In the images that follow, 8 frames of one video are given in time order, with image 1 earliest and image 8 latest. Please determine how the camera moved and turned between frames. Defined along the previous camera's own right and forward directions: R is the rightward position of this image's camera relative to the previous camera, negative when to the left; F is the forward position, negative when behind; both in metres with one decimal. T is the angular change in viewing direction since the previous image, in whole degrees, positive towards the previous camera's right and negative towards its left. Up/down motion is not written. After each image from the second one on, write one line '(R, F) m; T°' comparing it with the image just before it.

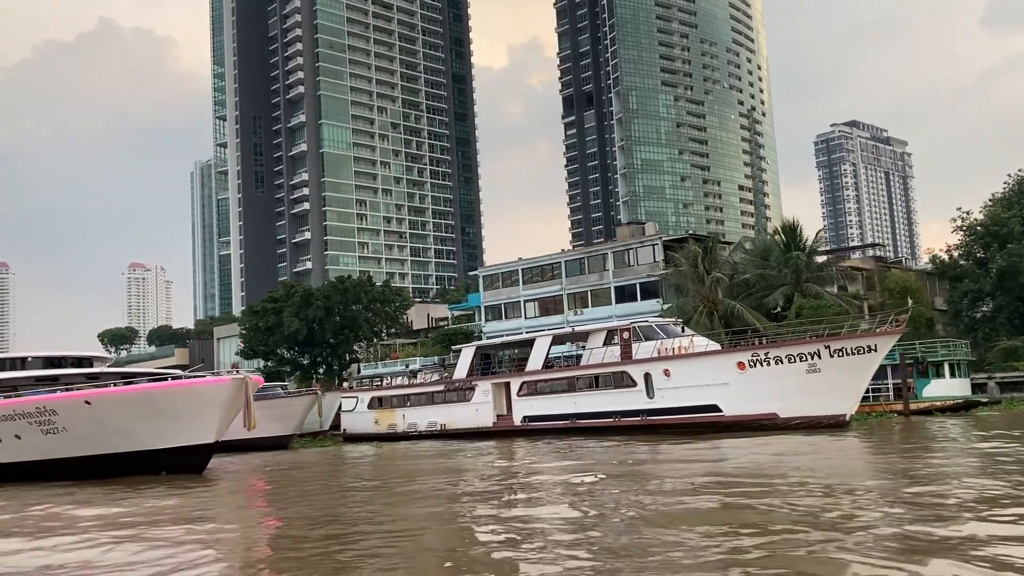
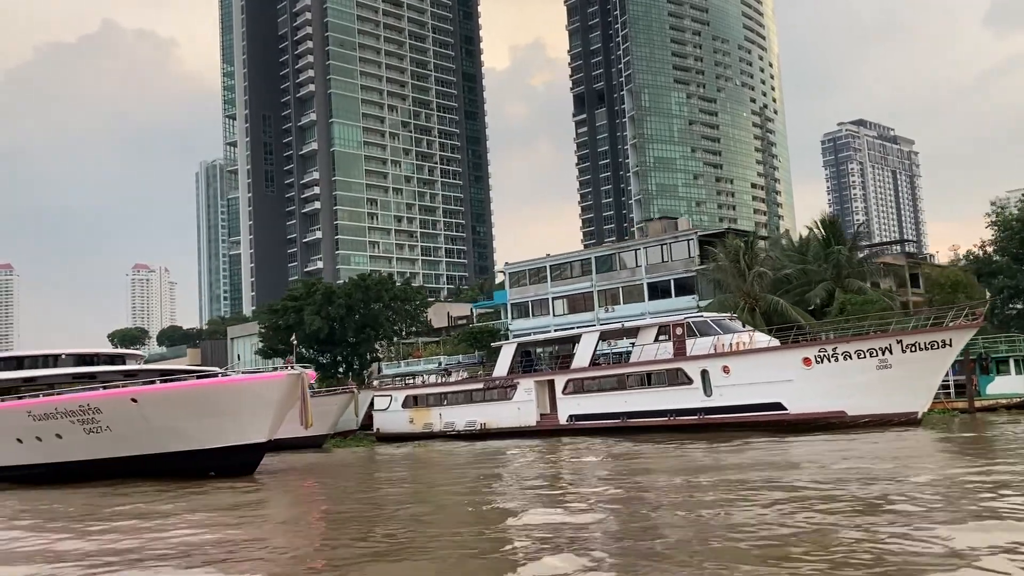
(-0.9, +0.8) m; 0°
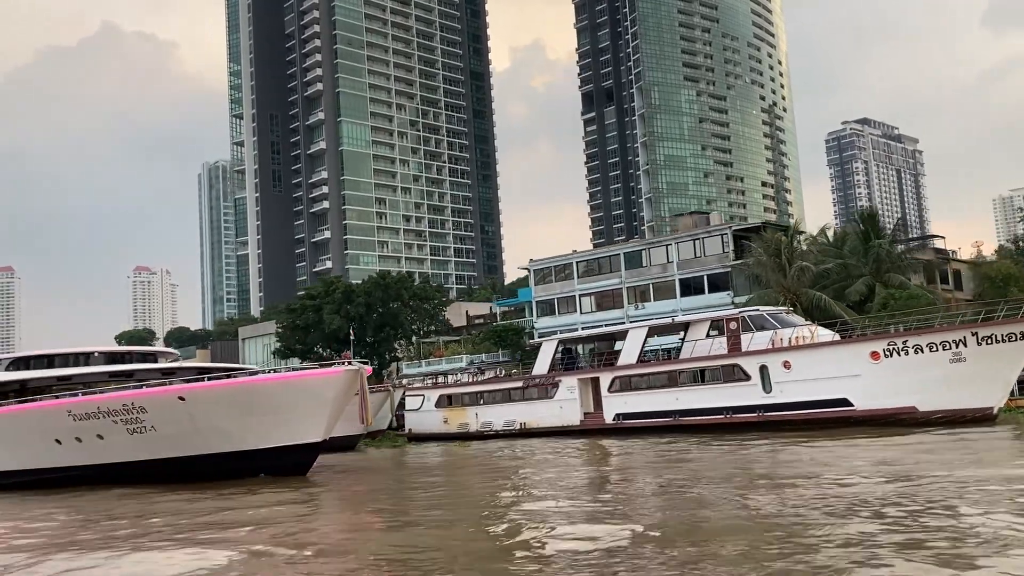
(-0.9, +0.8) m; 0°
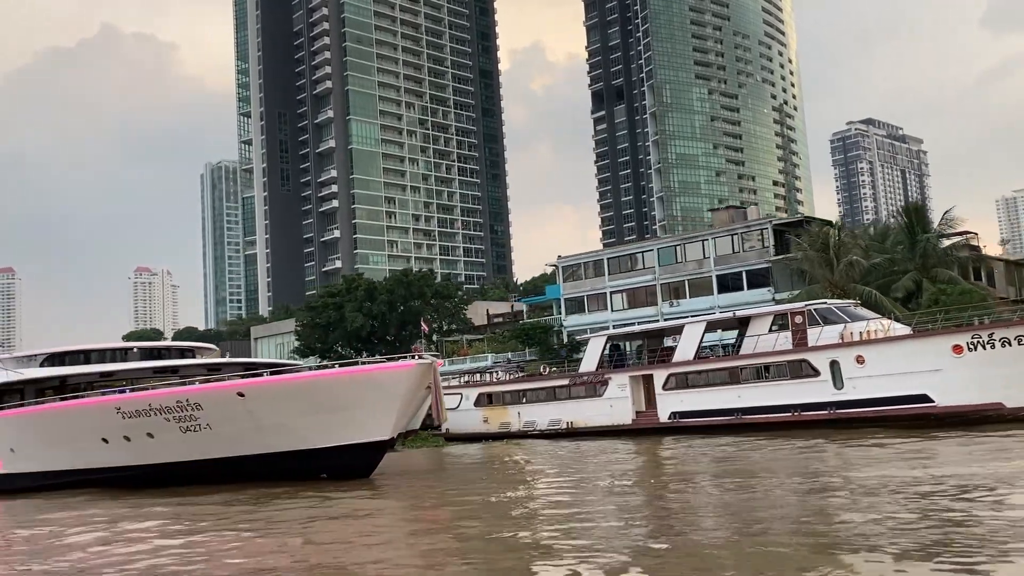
(-1.0, +0.9) m; 0°
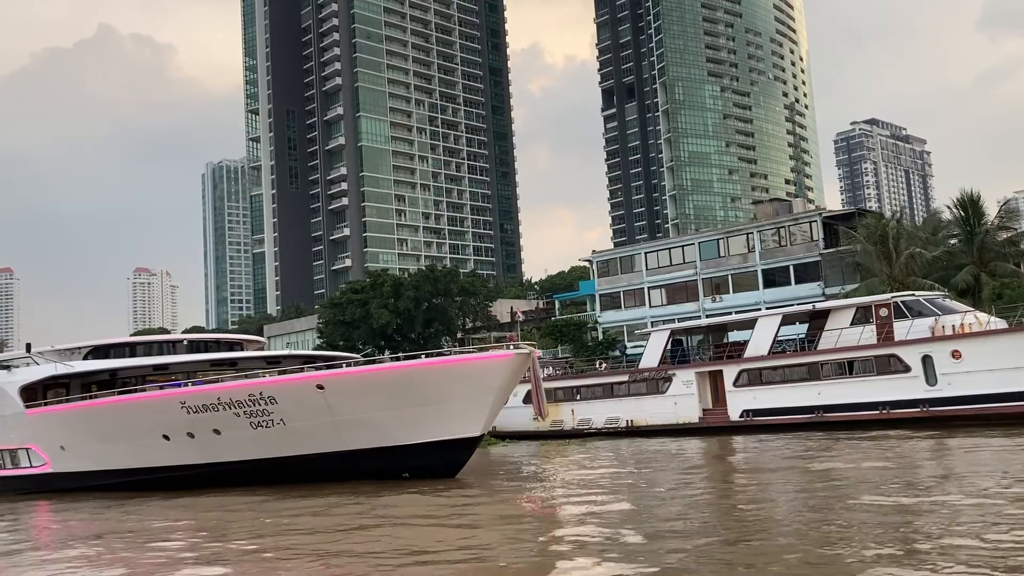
(-1.2, +1.1) m; 0°
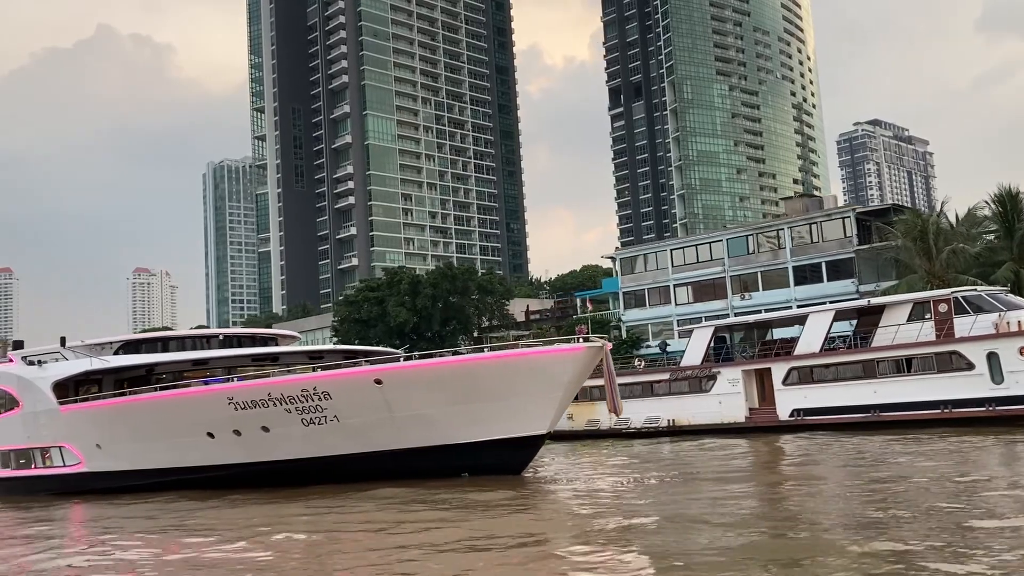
(-0.8, +0.7) m; 0°
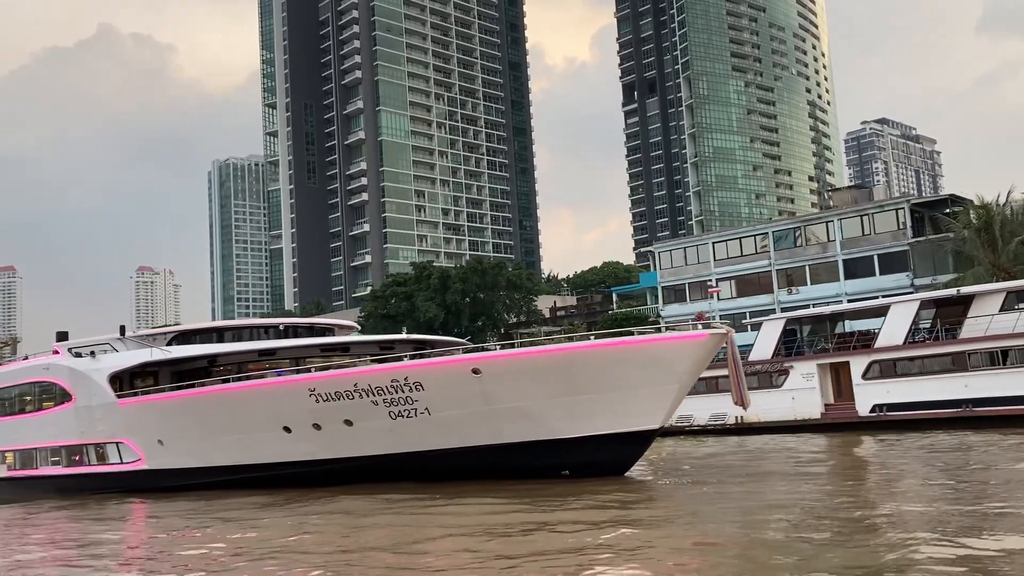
(-1.1, +0.9) m; 0°
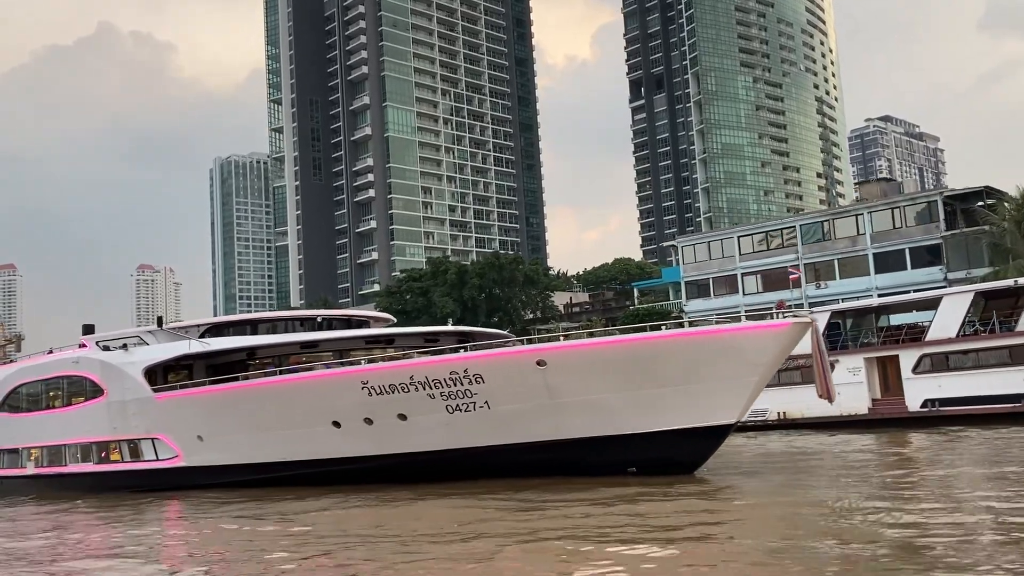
(-0.6, +0.6) m; 0°
